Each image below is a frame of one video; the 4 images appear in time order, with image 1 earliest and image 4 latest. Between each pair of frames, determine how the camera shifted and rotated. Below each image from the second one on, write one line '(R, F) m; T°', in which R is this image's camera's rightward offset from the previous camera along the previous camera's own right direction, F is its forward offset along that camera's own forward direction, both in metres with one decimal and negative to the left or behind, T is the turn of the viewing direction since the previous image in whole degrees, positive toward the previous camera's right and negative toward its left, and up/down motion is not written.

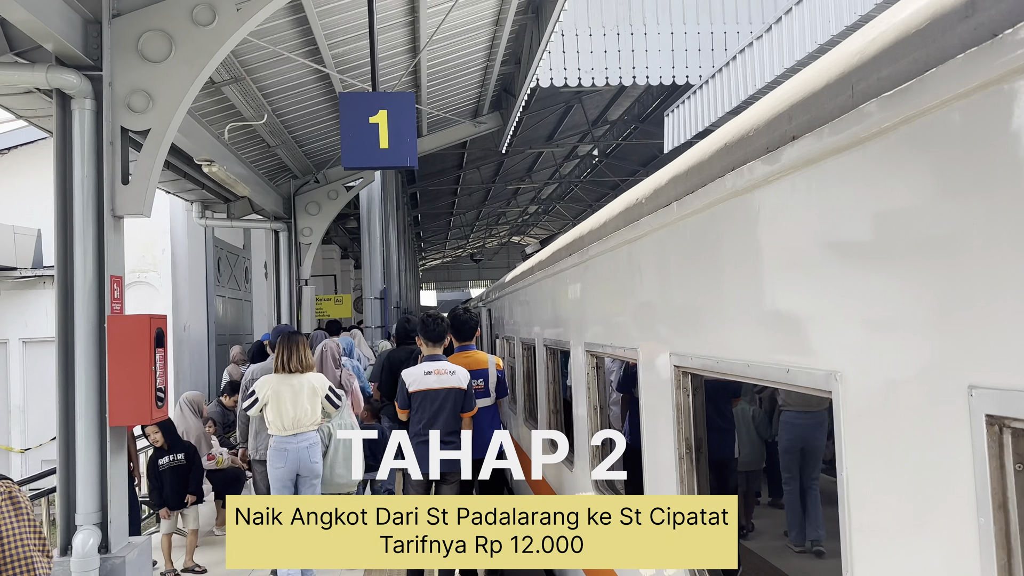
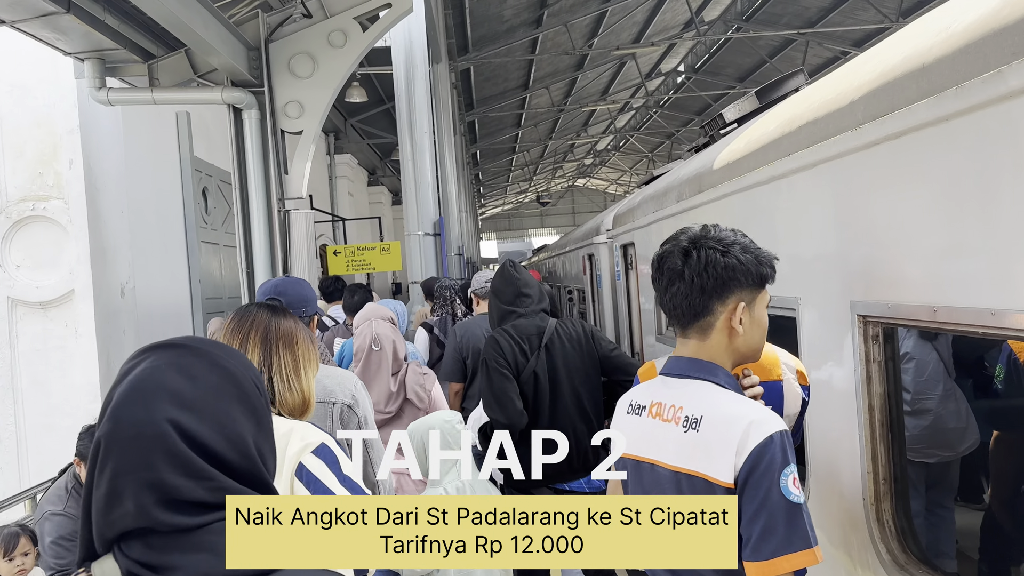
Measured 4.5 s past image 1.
(-0.5, +3.4) m; -4°
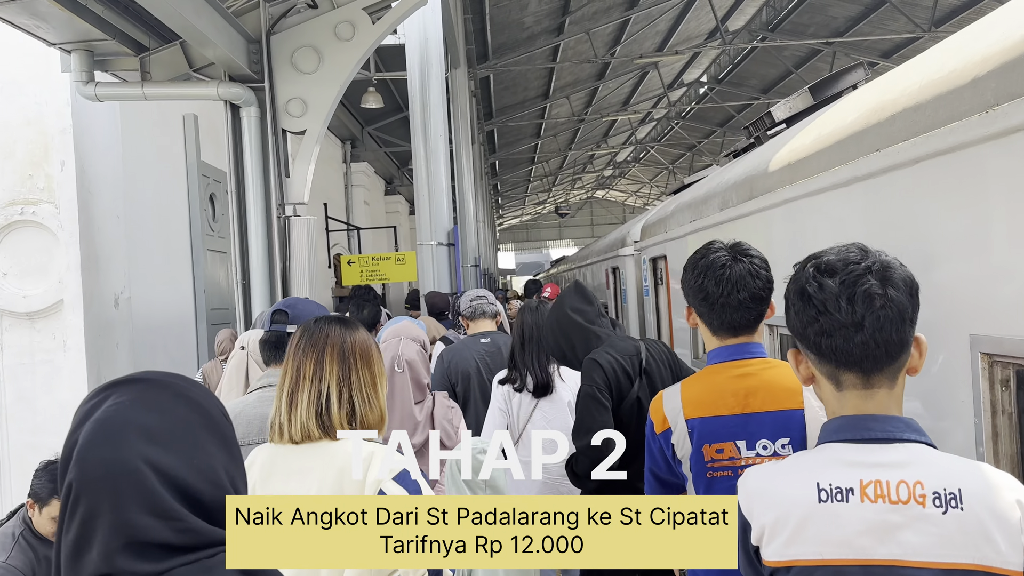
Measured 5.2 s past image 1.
(0.0, +0.4) m; -1°
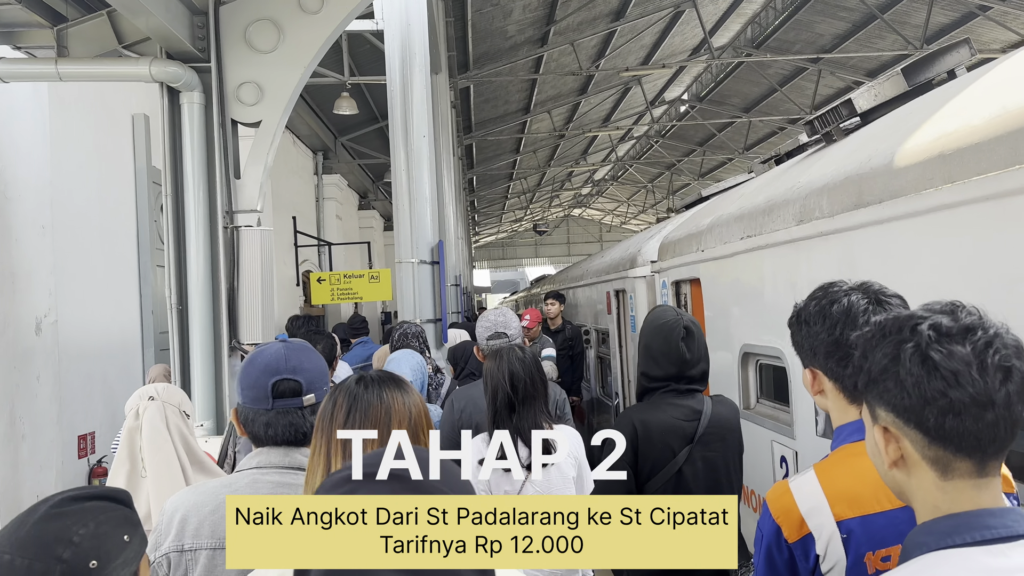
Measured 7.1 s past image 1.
(-0.1, +0.7) m; +2°
